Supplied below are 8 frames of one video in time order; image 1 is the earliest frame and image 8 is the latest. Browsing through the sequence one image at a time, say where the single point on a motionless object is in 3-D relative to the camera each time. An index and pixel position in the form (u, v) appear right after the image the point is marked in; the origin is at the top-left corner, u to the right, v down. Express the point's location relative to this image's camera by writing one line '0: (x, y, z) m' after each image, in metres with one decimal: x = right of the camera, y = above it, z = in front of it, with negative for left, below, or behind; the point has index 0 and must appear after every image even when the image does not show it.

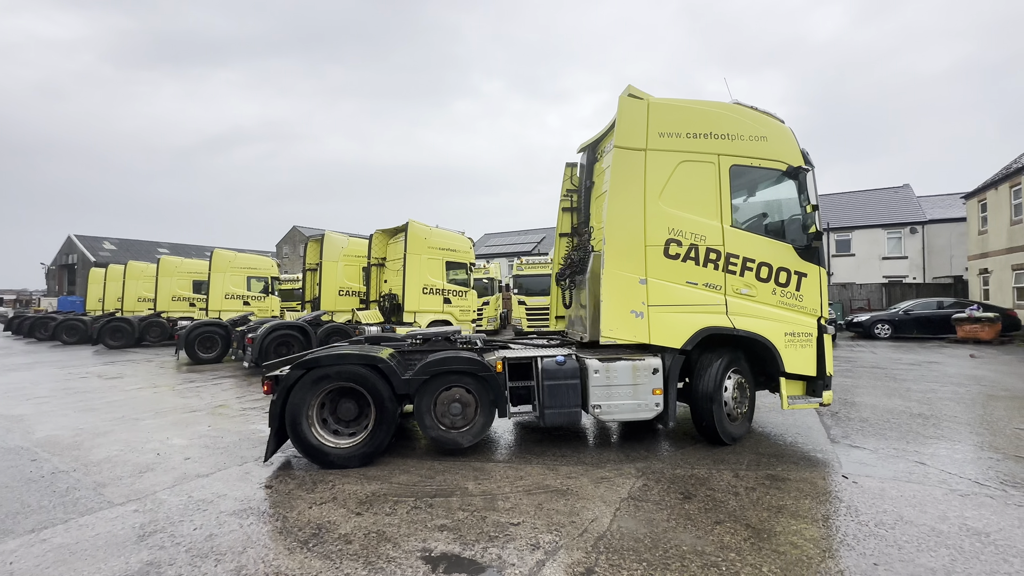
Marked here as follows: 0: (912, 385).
0: (+7.1, -1.8, +7.9) m
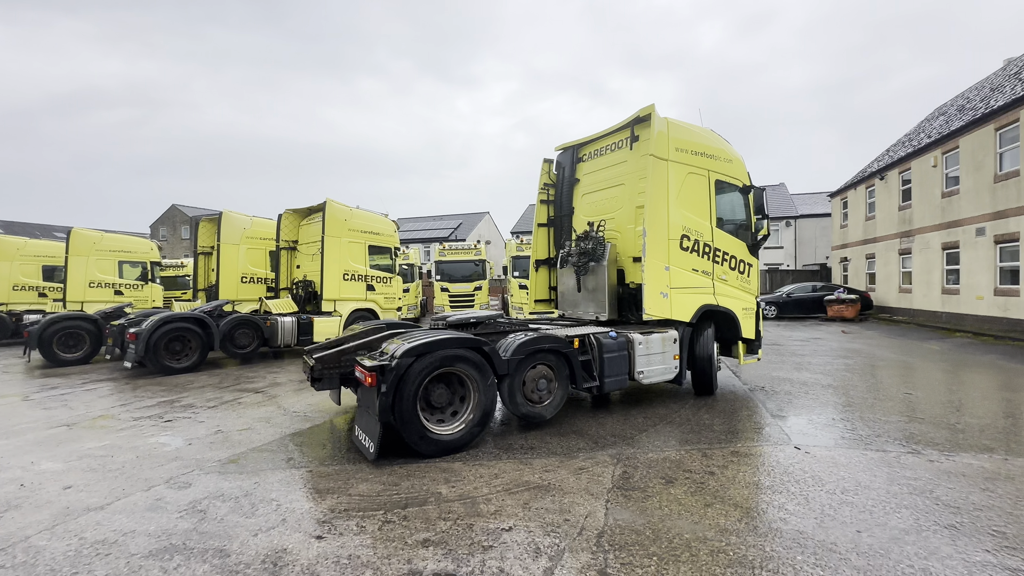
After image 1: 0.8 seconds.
0: (+6.0, -1.4, +9.0) m
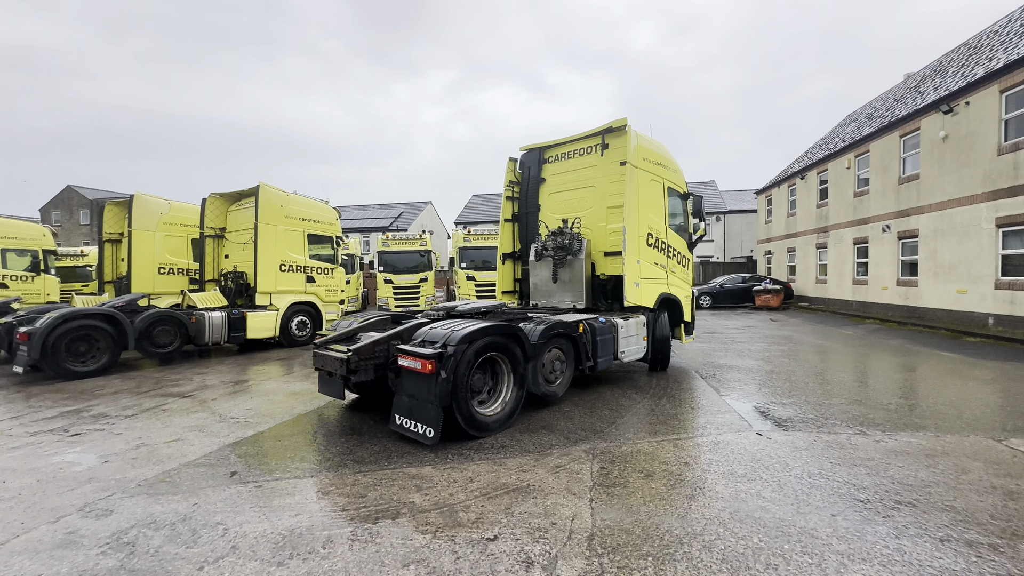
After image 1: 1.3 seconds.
0: (+5.0, -1.3, +9.5) m
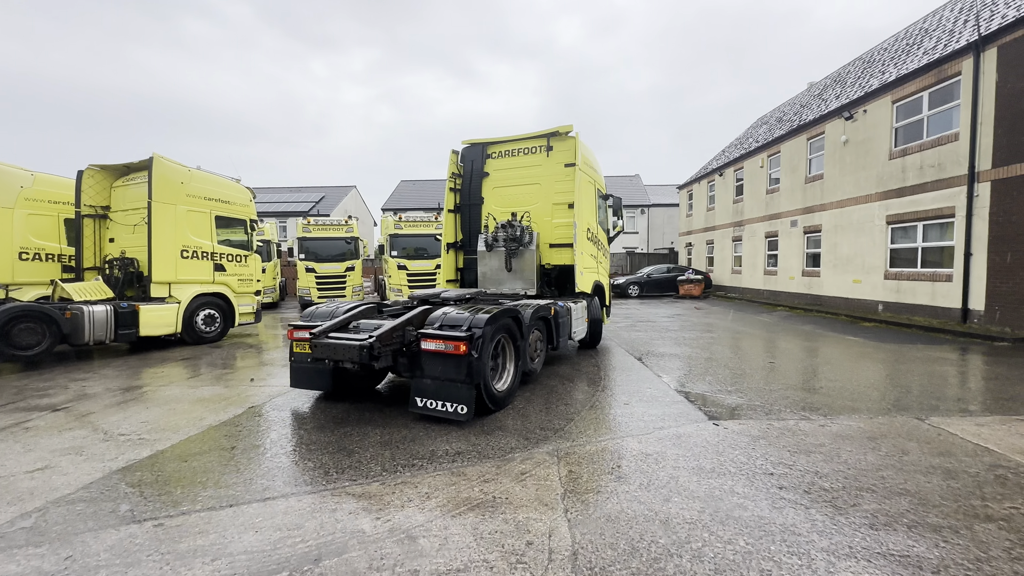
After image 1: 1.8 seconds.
0: (+3.7, -1.0, +9.9) m
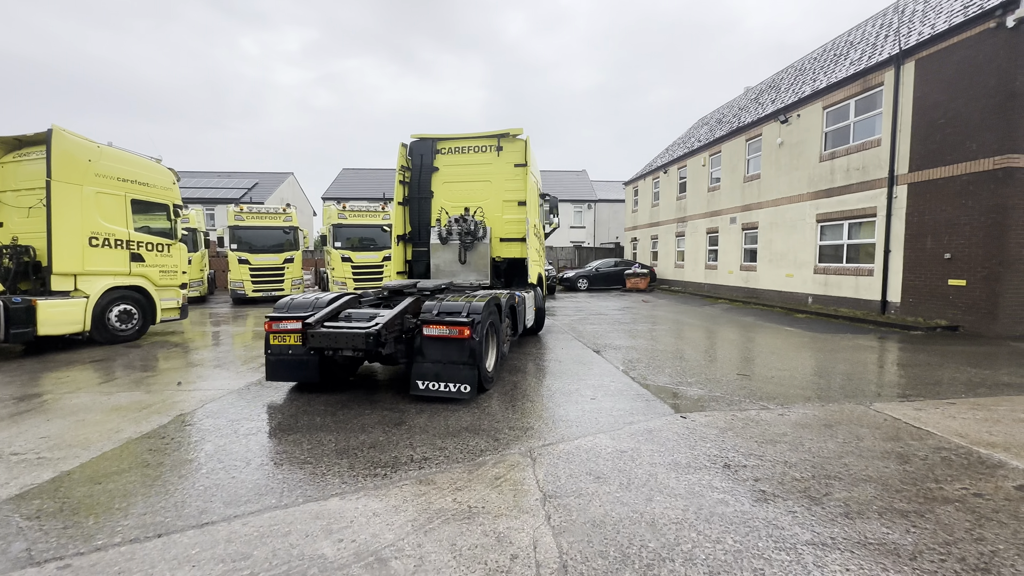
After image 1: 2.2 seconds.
0: (+2.7, -0.9, +10.1) m
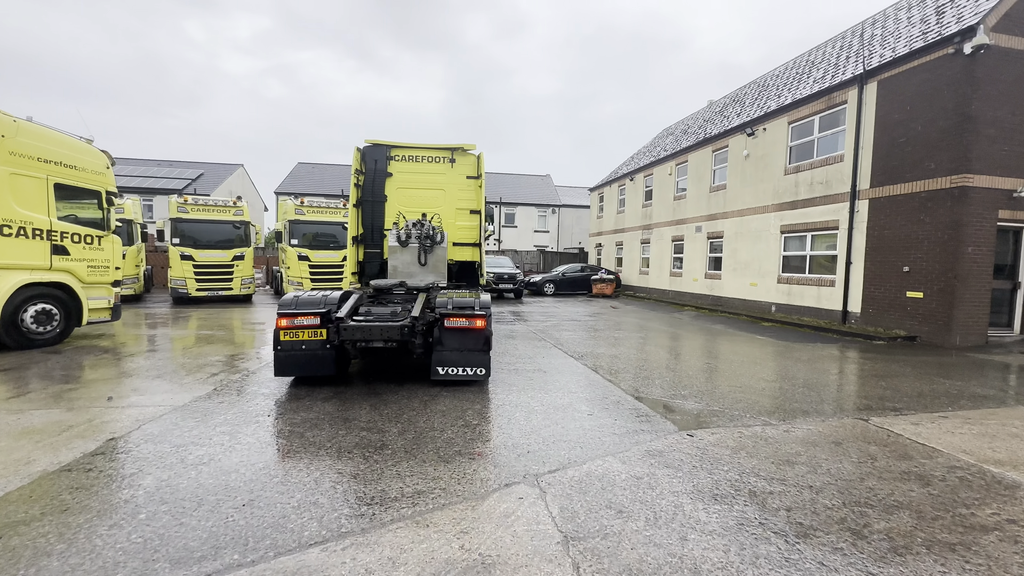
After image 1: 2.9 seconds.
0: (+2.1, -1.0, +9.9) m
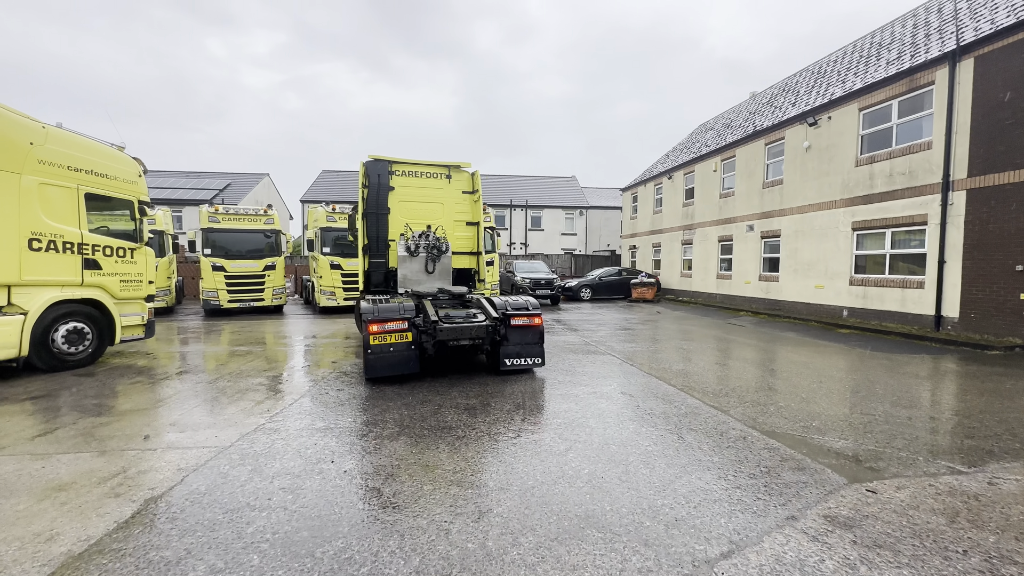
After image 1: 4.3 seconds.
0: (+3.1, -1.2, +9.1) m
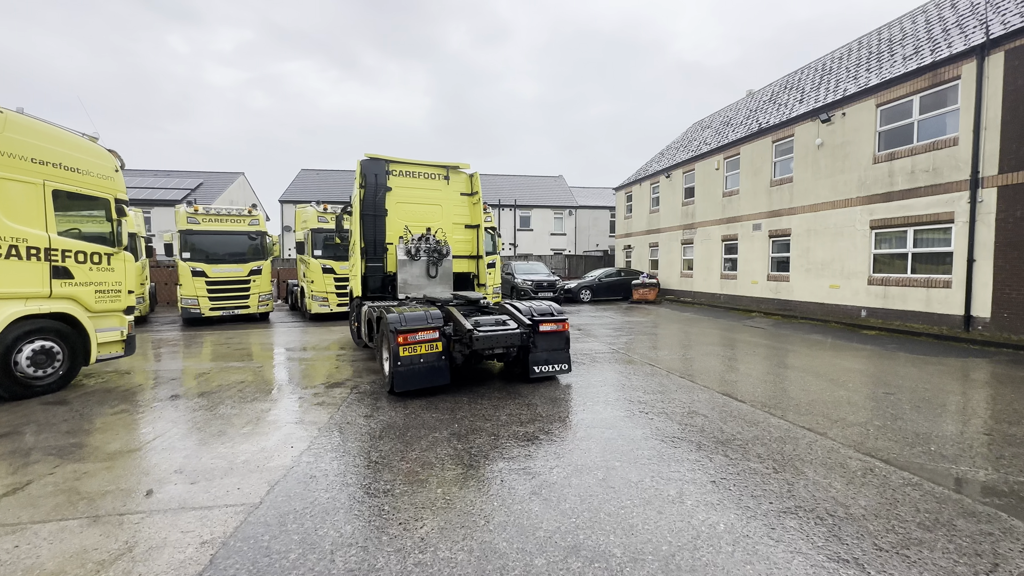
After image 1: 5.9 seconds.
0: (+3.5, -1.2, +8.6) m
